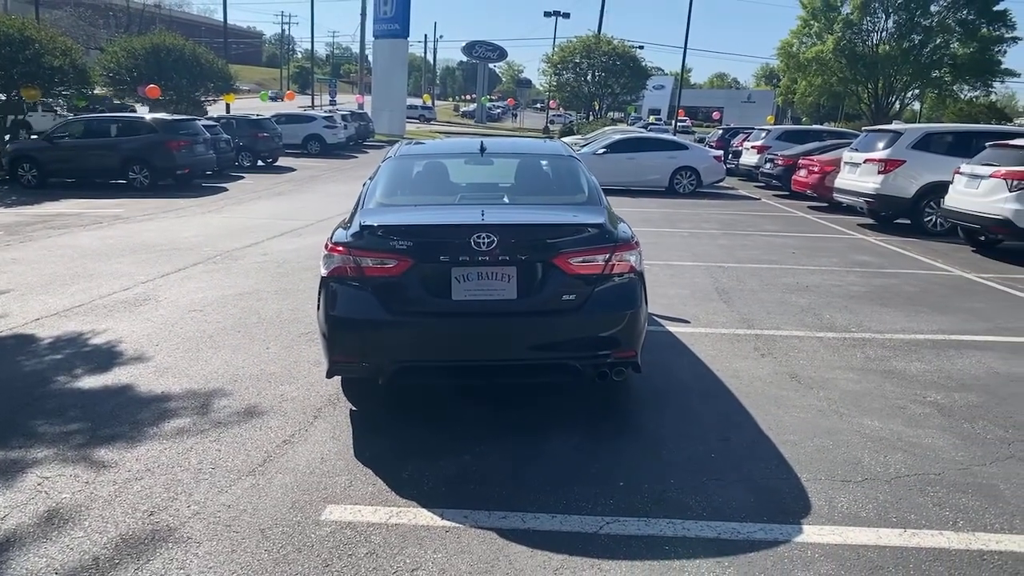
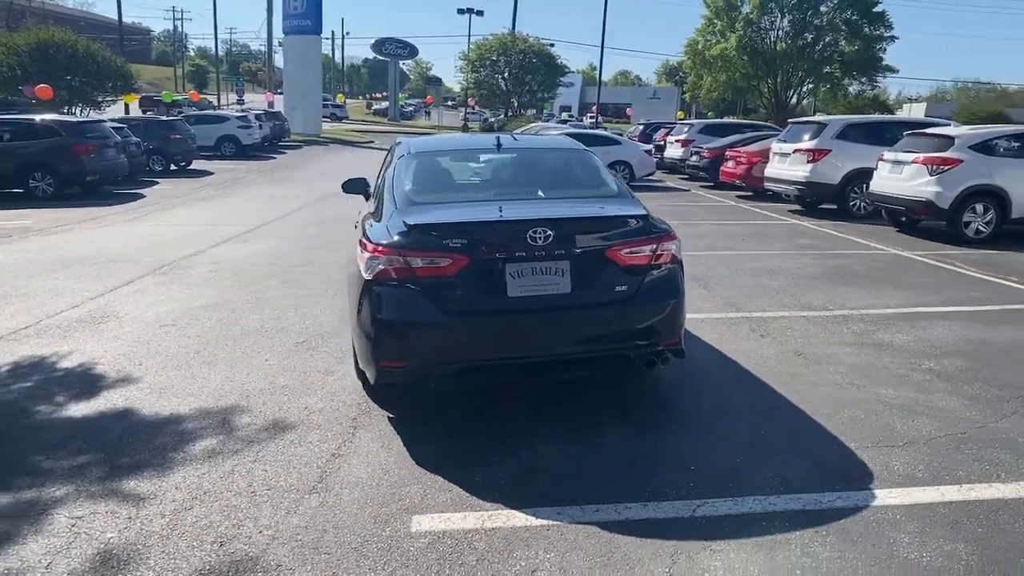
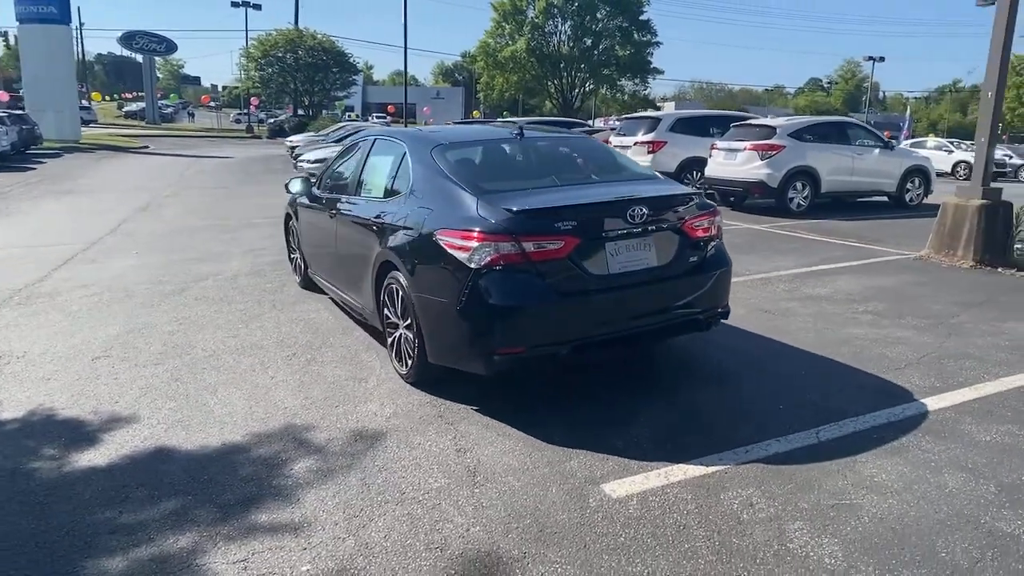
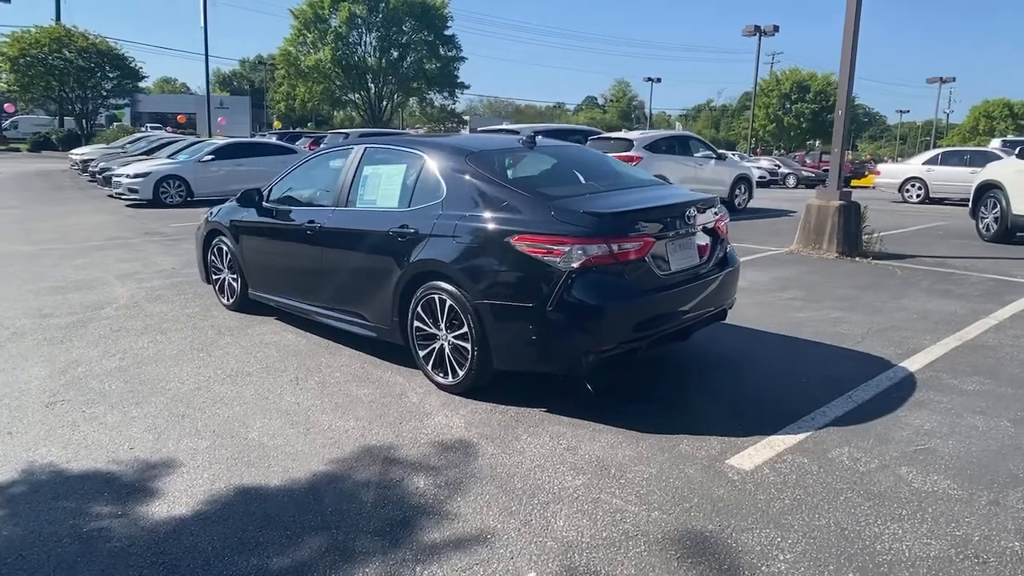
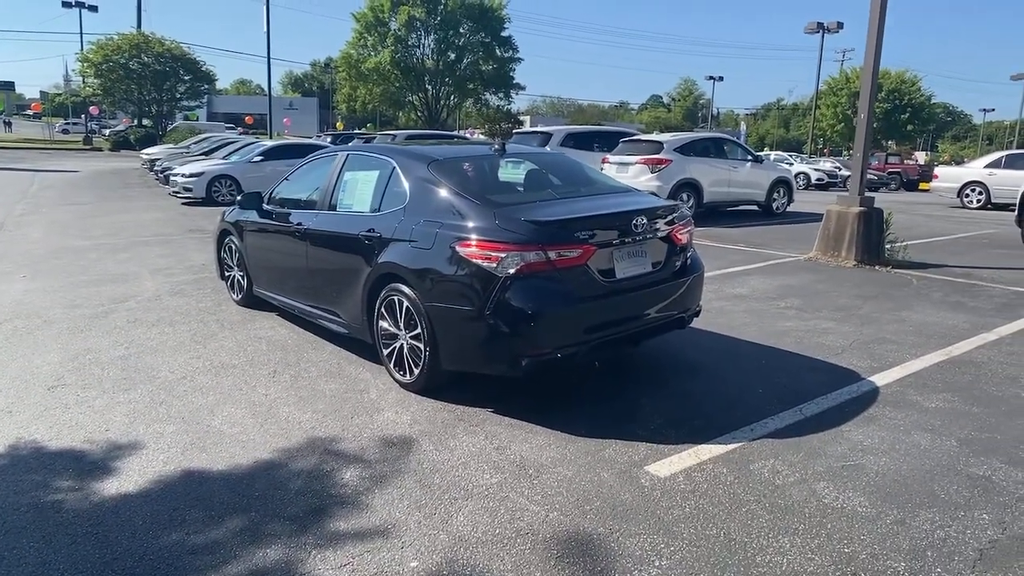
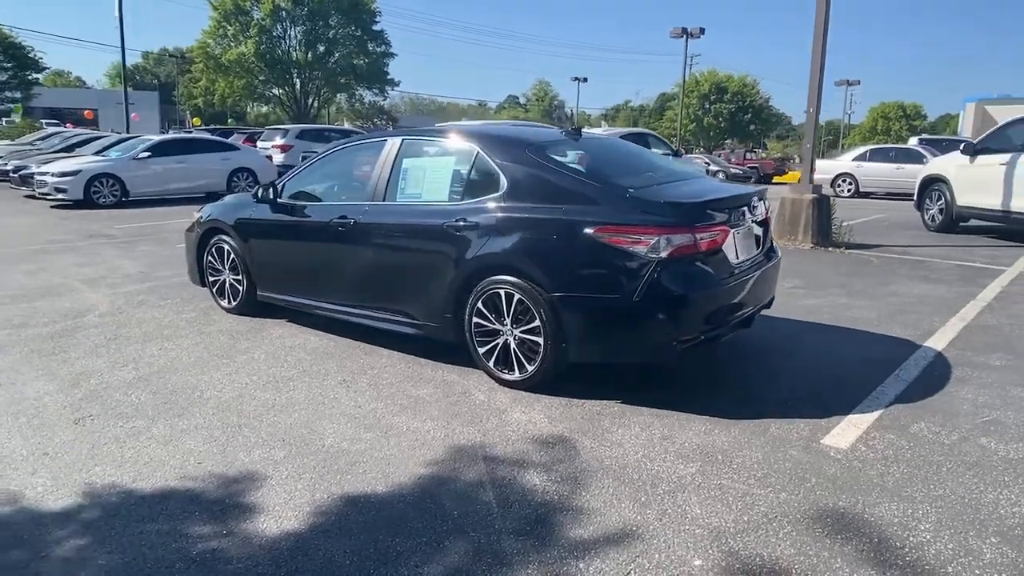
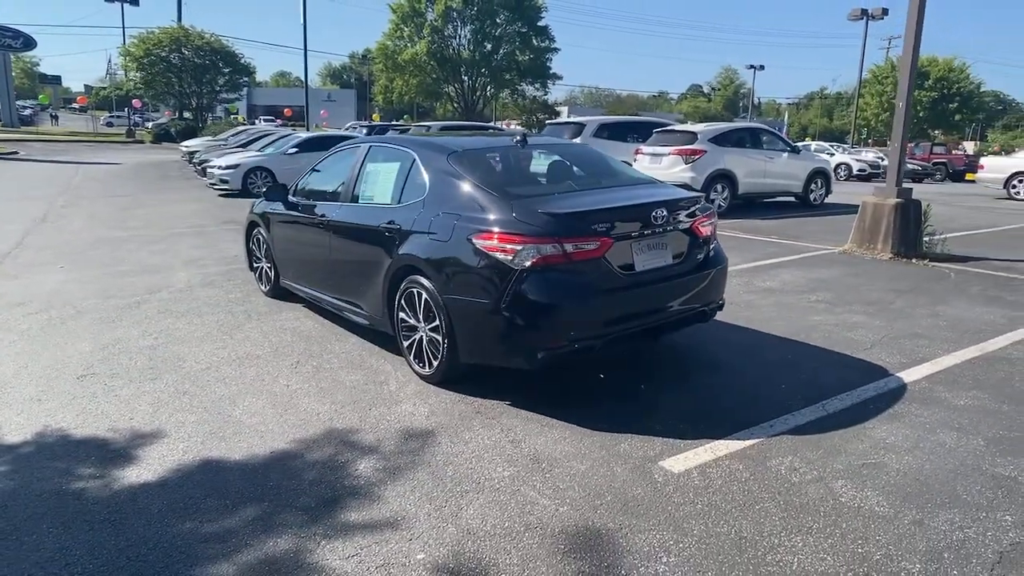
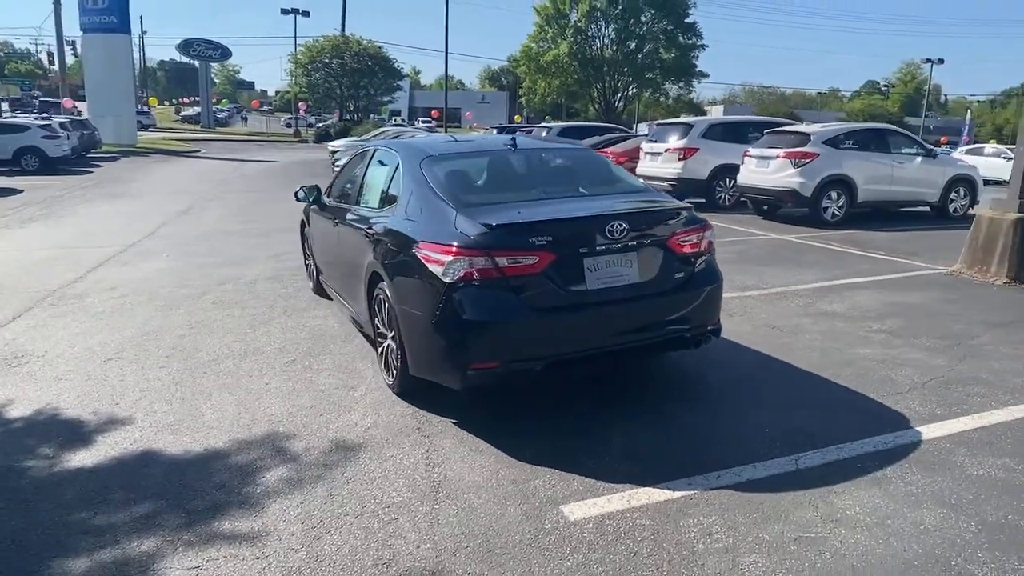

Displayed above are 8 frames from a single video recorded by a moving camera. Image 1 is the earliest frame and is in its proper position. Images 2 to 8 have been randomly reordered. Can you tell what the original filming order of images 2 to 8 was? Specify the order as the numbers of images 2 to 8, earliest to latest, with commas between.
2, 8, 3, 7, 5, 4, 6
